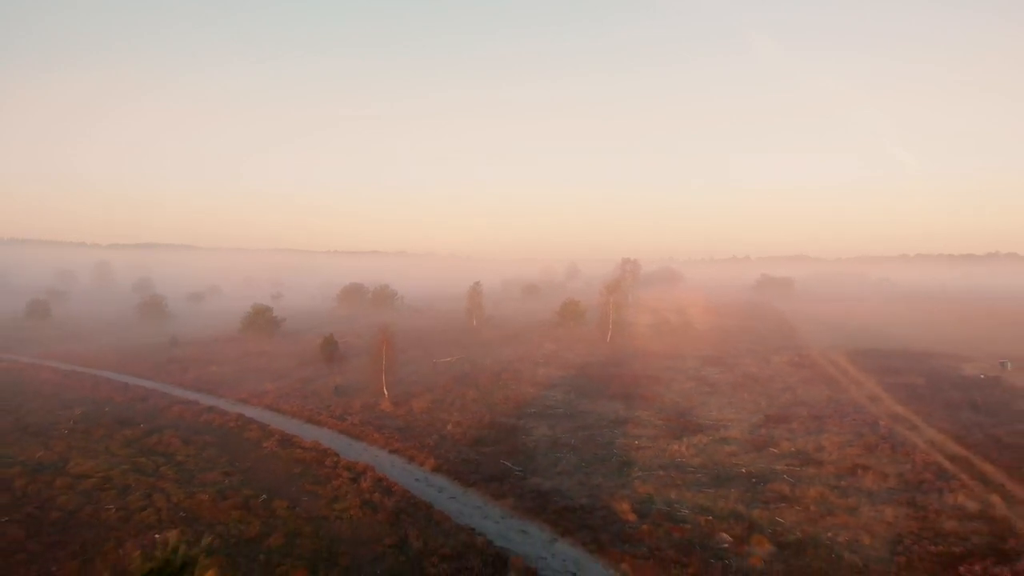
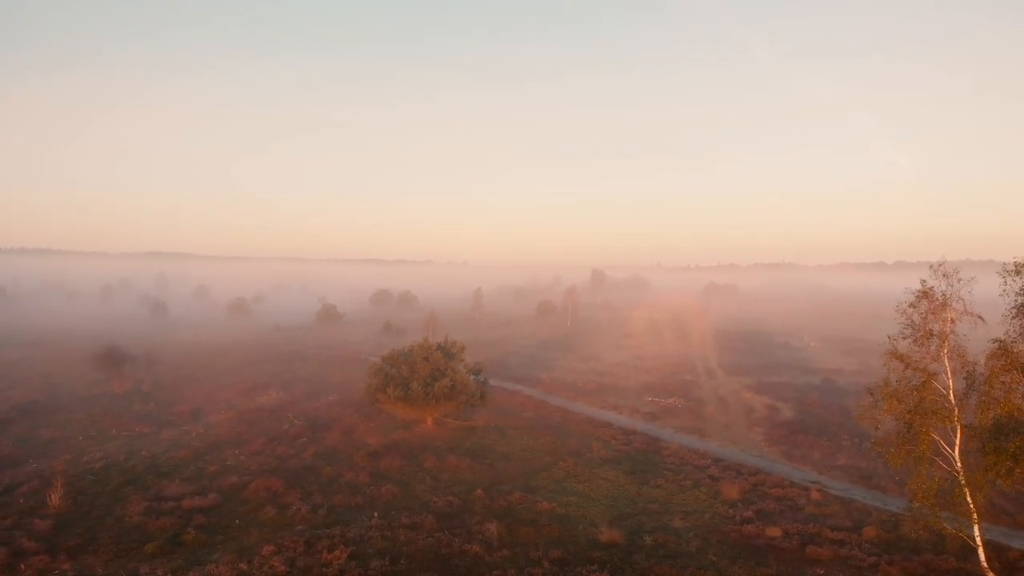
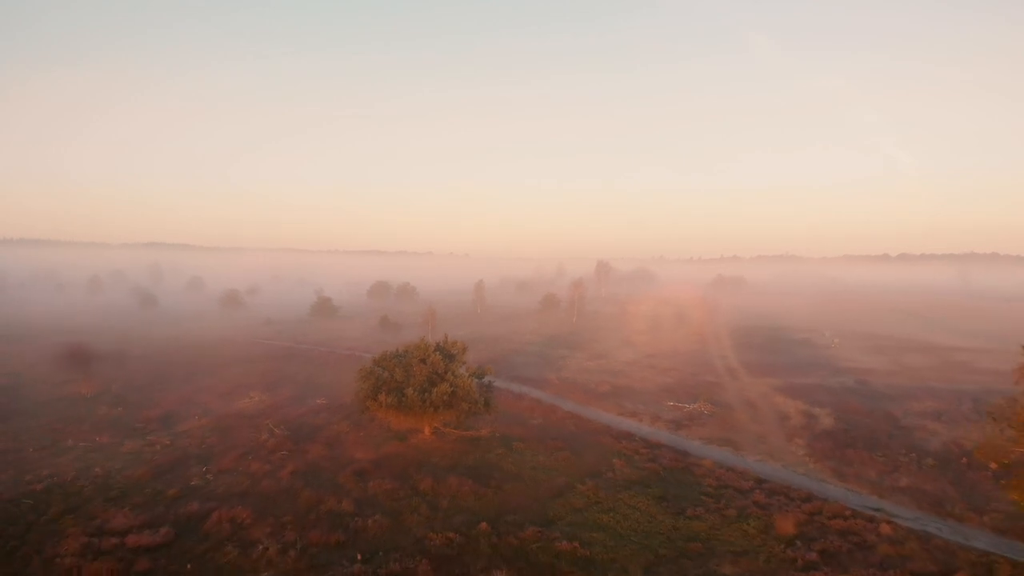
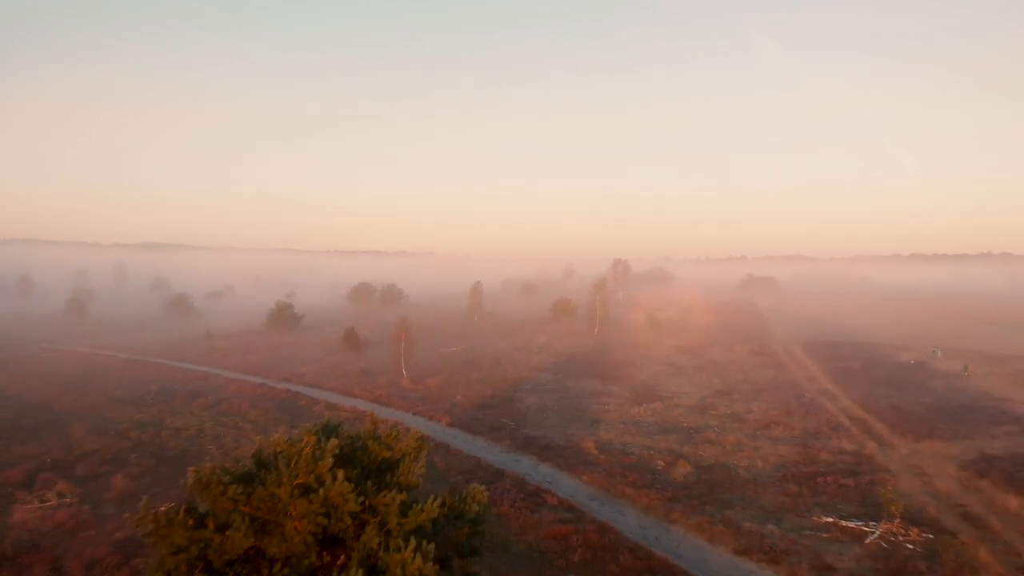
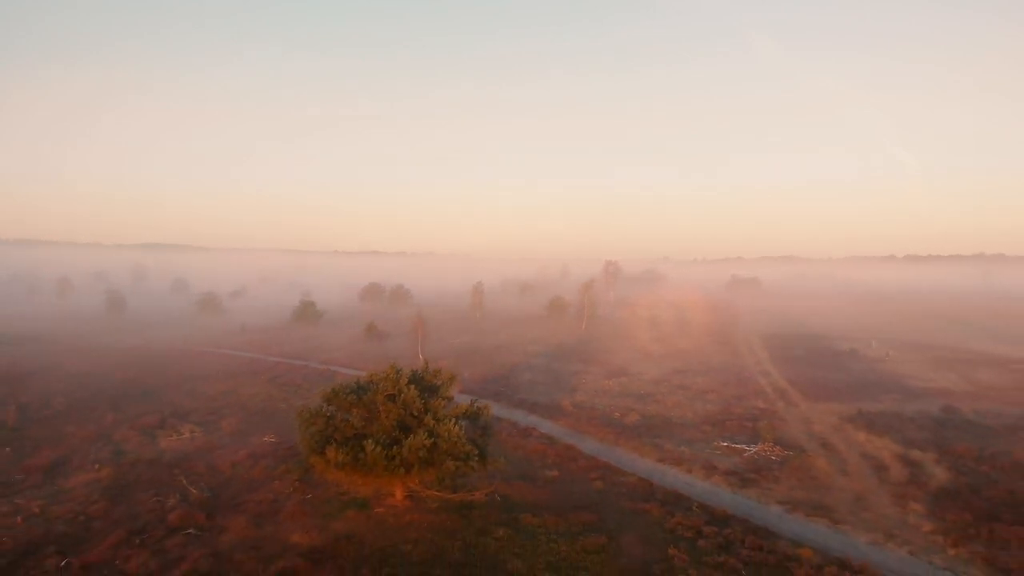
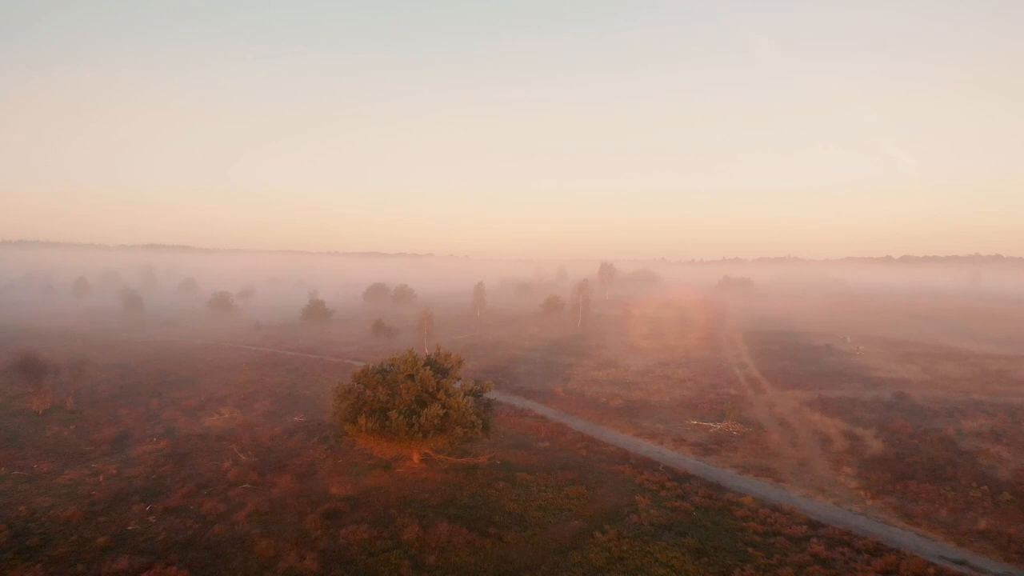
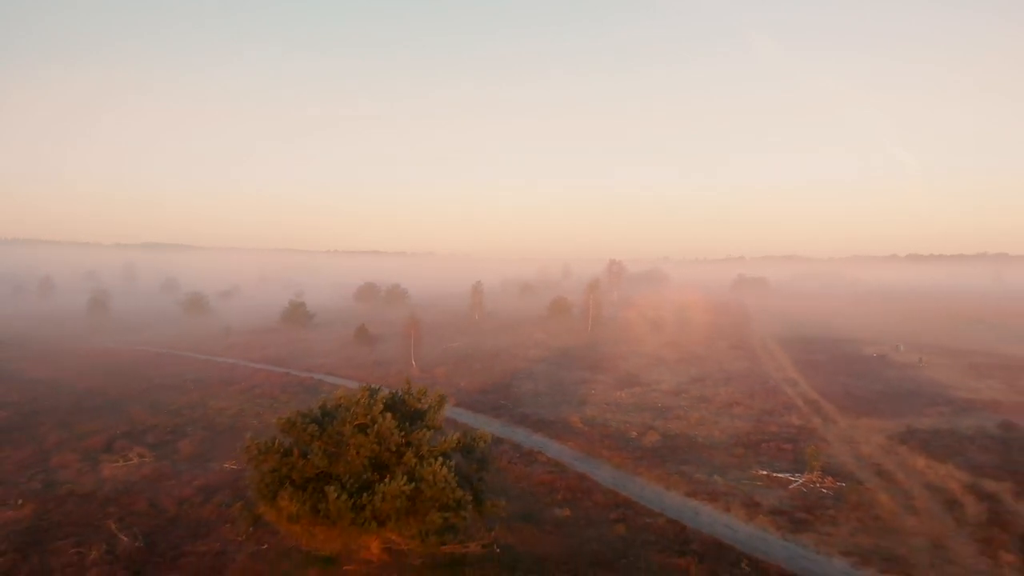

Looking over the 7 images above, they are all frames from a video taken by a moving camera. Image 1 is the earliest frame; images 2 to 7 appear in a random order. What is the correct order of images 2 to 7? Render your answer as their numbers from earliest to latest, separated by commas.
4, 7, 5, 6, 3, 2
